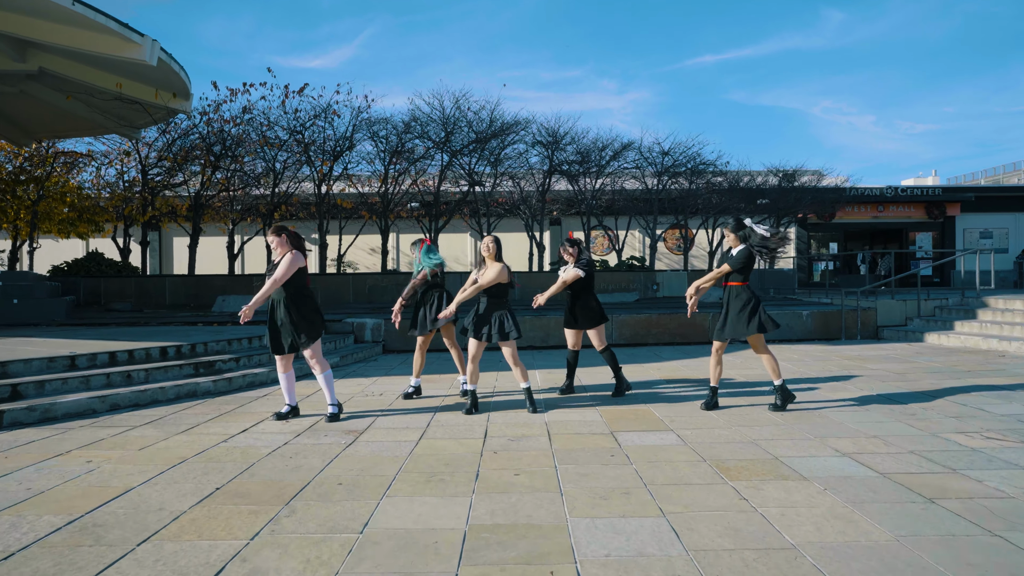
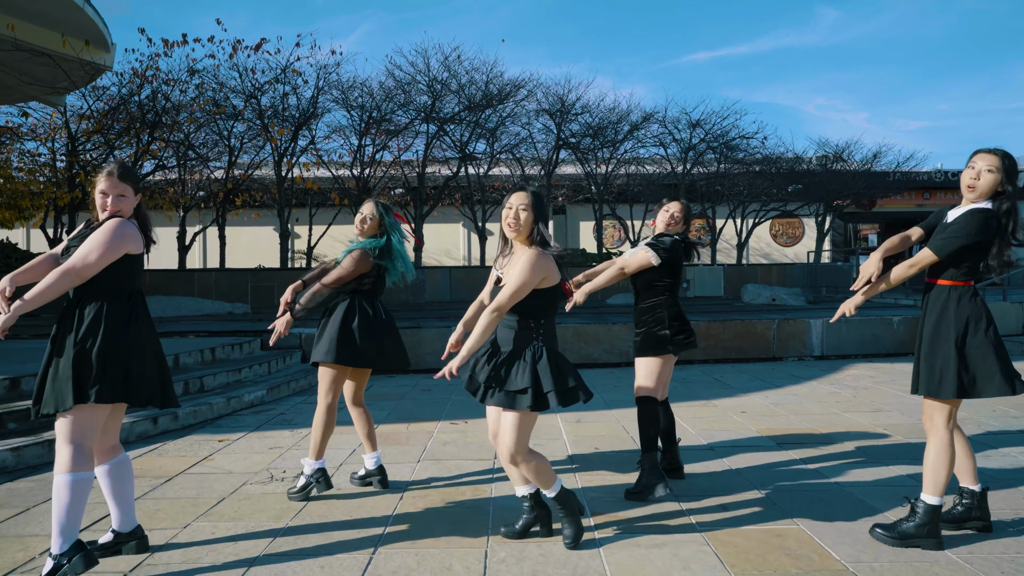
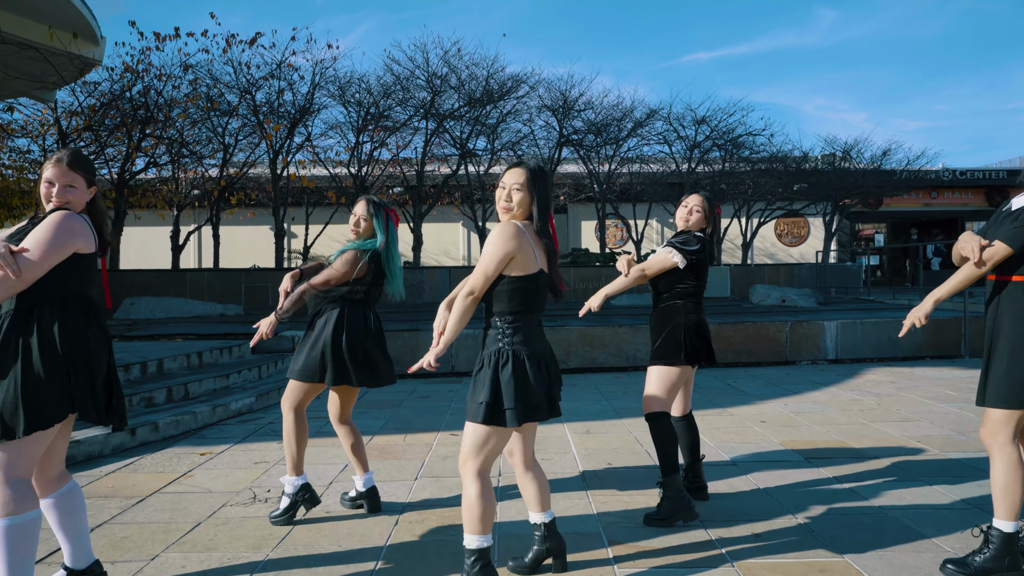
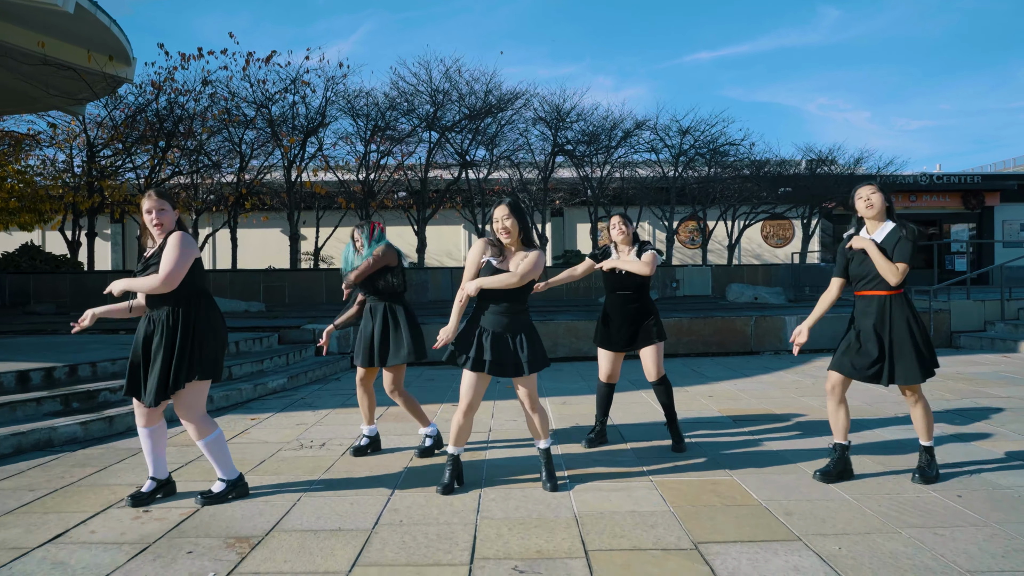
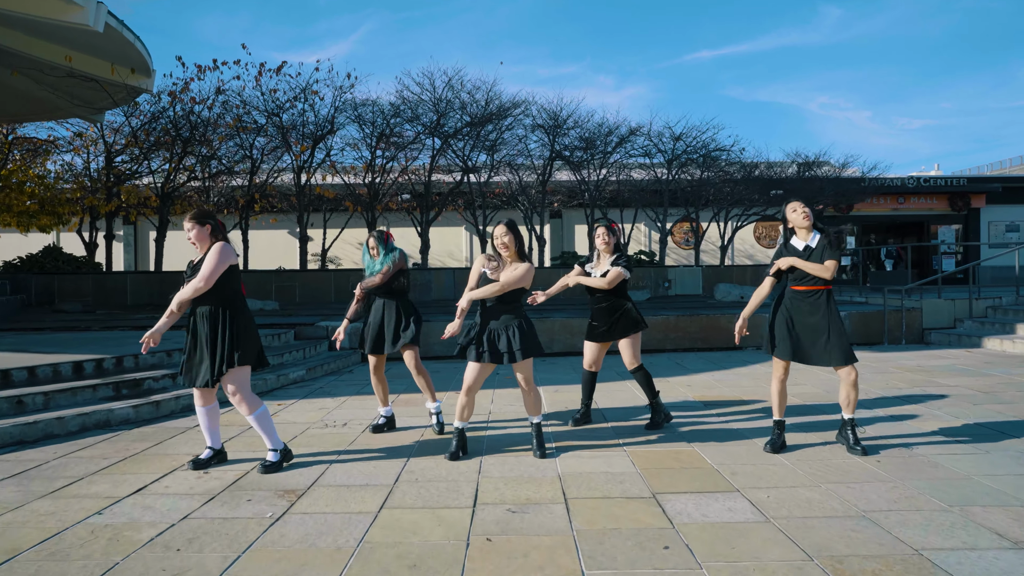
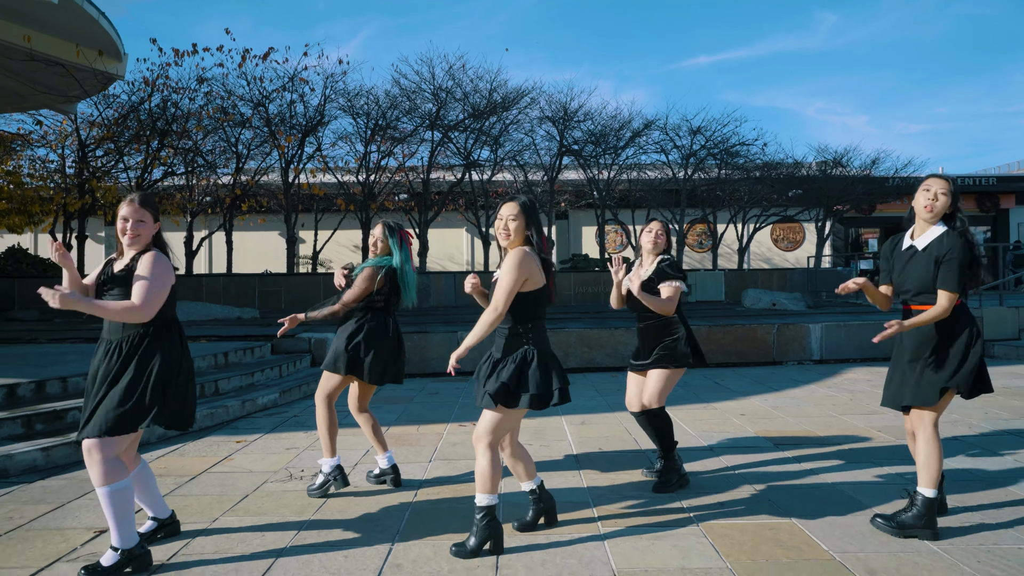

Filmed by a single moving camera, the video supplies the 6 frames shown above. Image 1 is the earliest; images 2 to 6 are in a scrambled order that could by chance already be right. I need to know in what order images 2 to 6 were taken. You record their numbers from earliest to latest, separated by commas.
5, 4, 2, 3, 6
